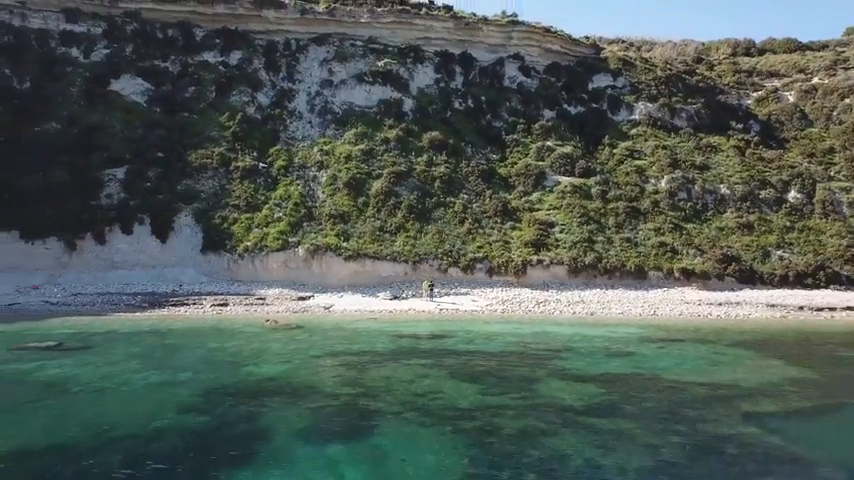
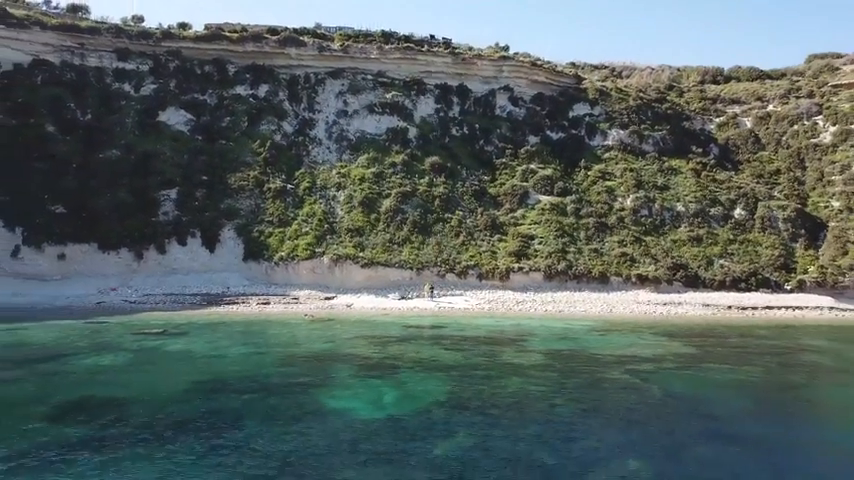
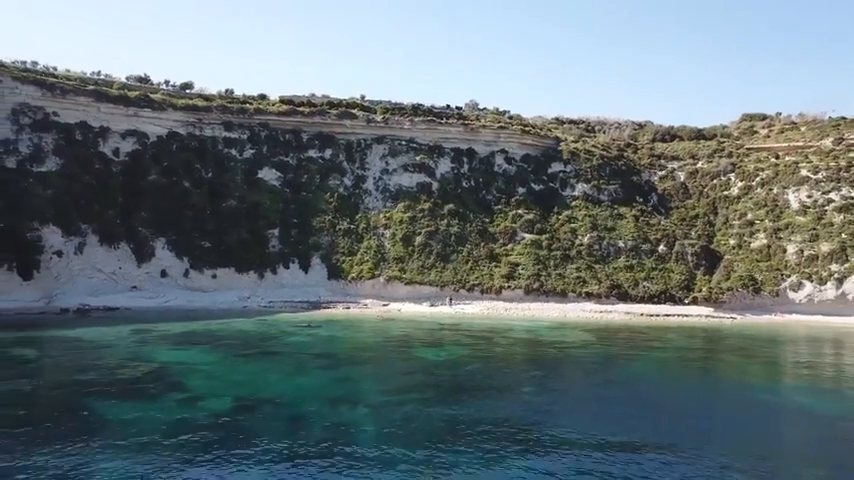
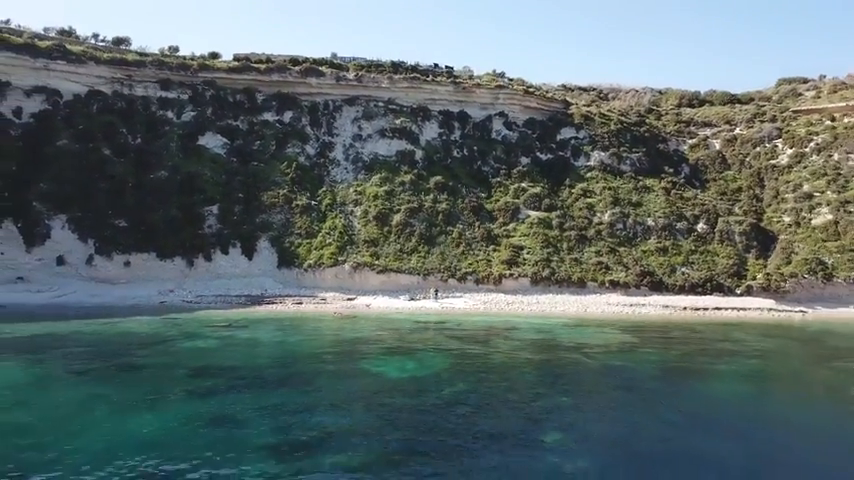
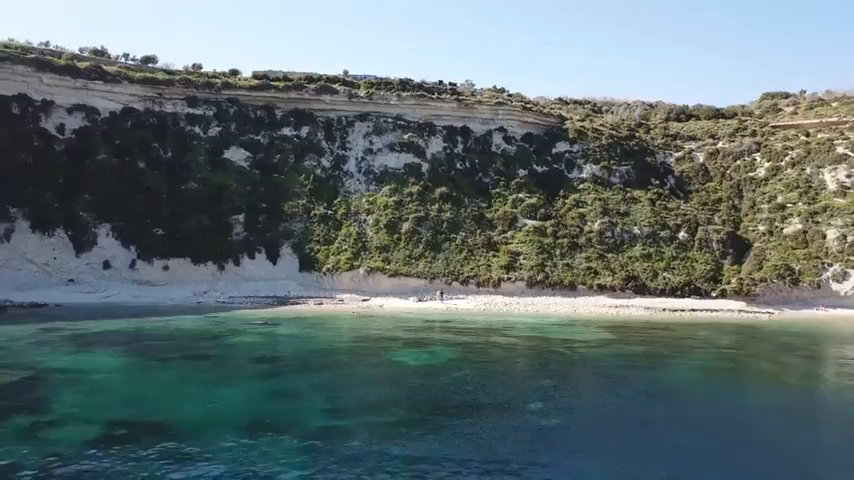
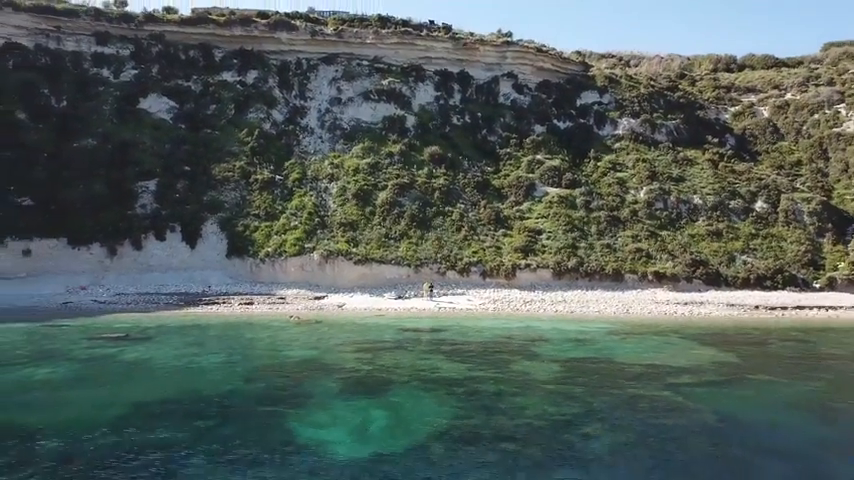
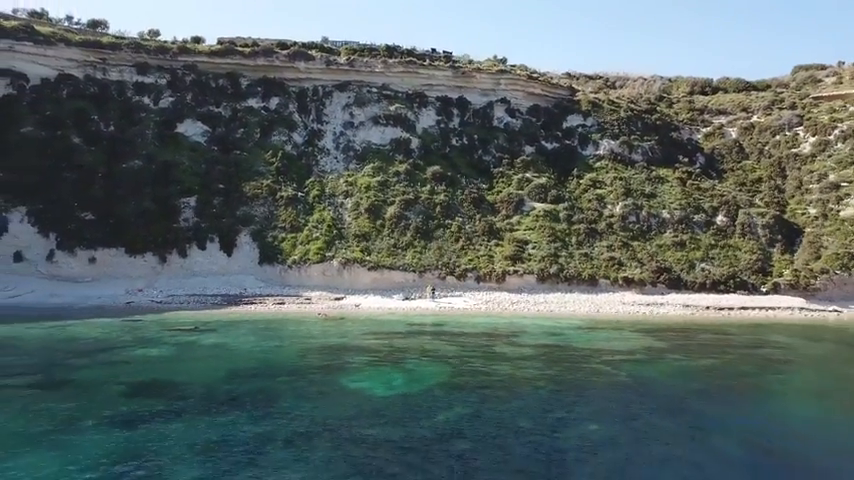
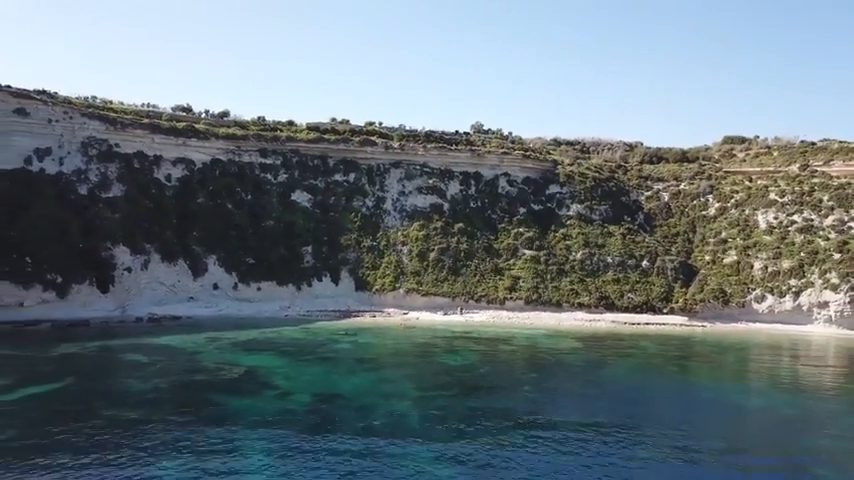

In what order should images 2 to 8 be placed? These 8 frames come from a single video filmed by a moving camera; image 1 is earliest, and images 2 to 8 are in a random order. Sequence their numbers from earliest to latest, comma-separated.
6, 2, 7, 4, 5, 3, 8
